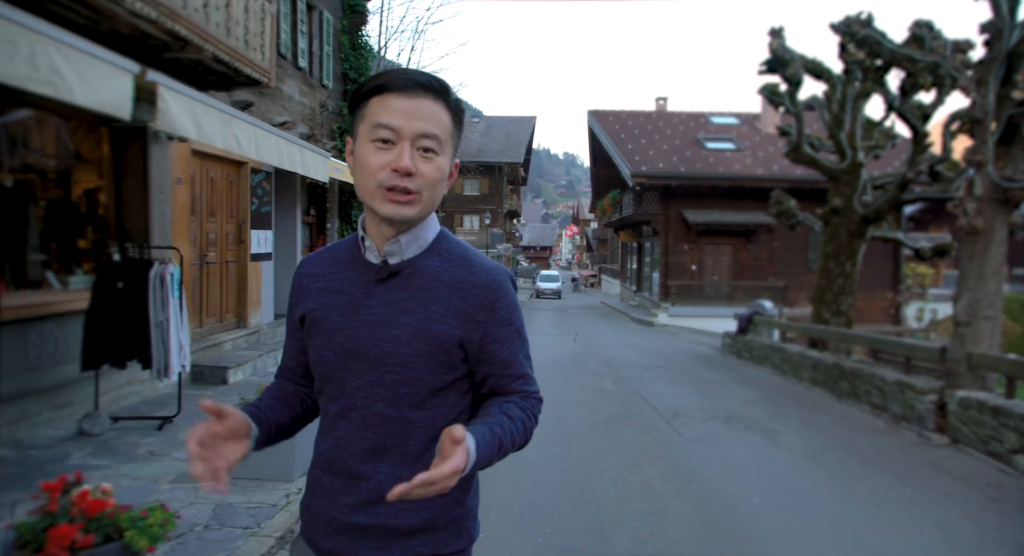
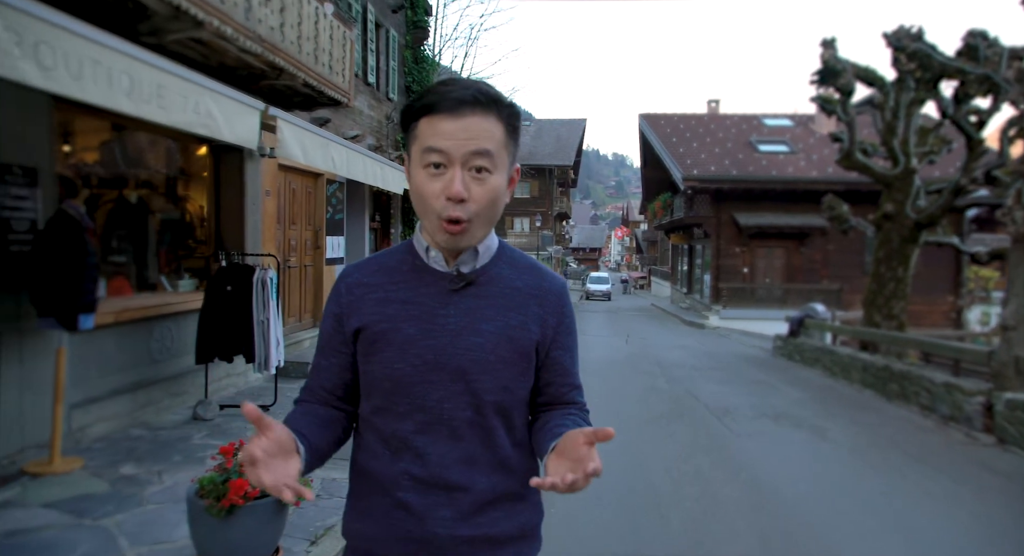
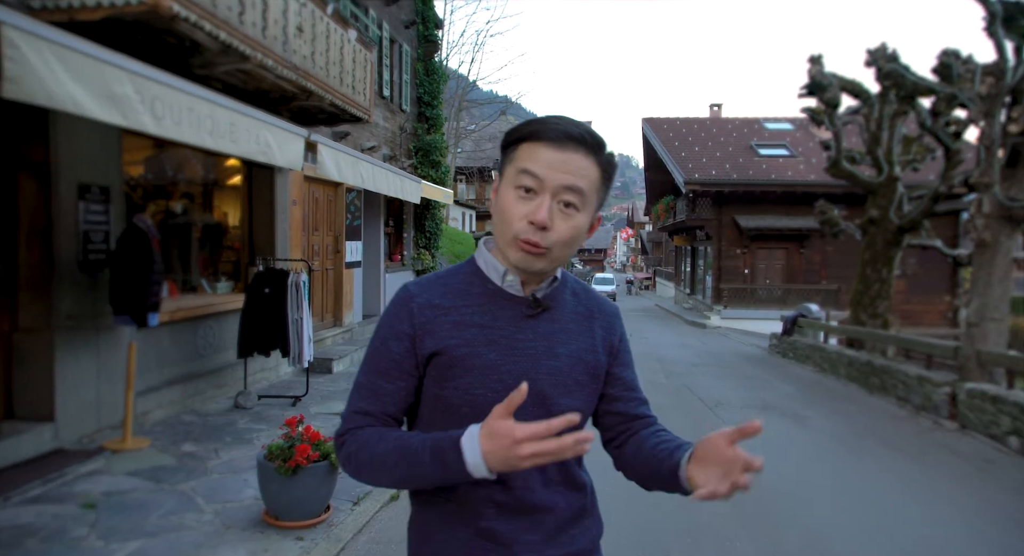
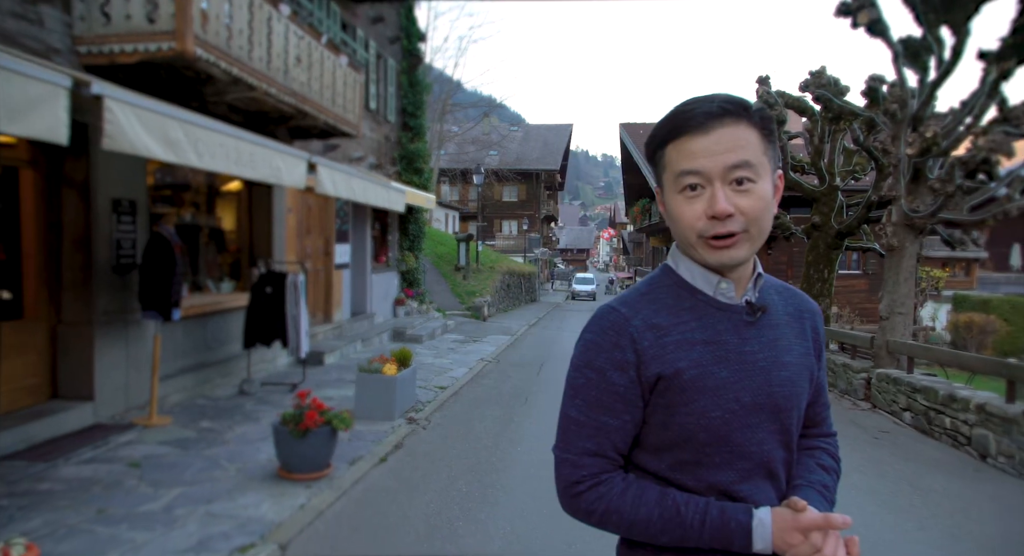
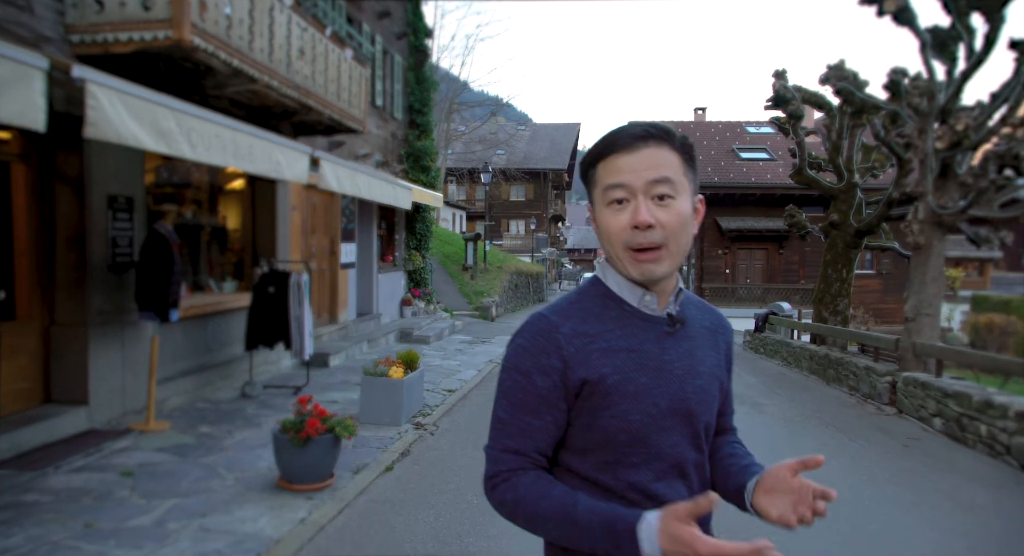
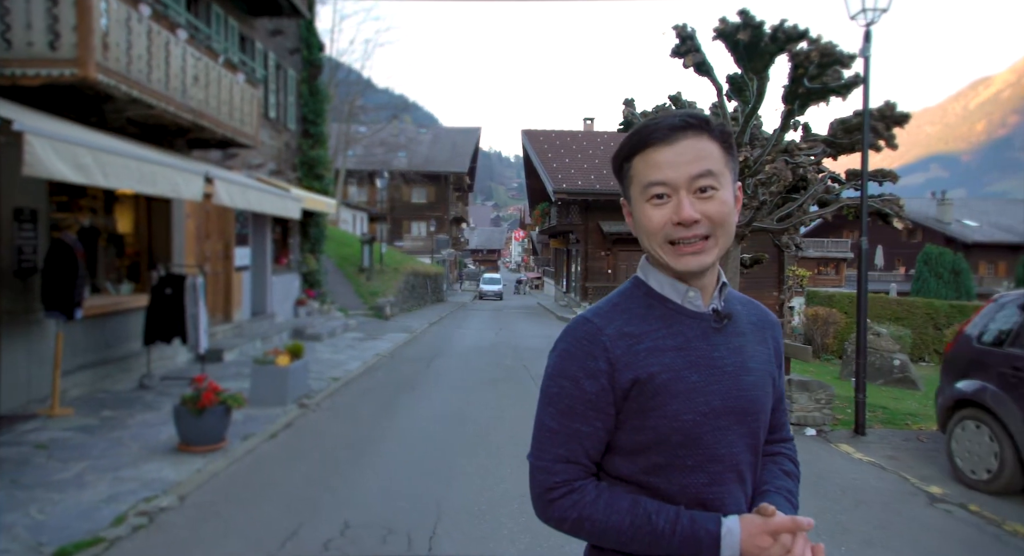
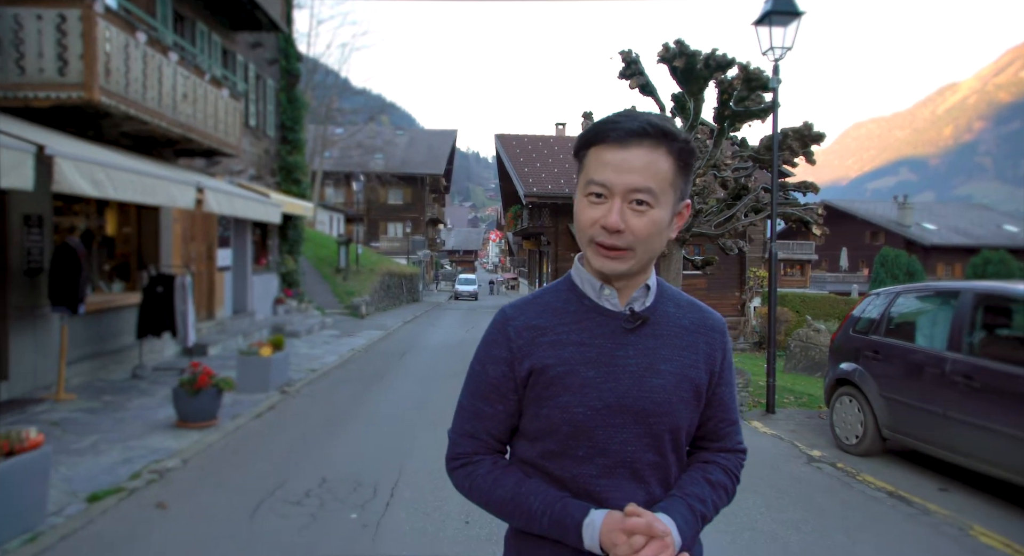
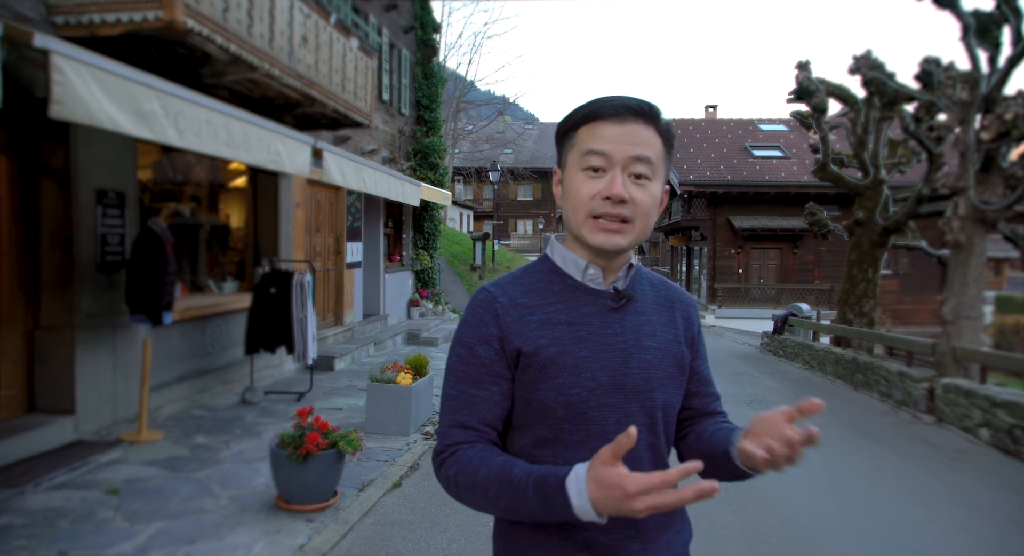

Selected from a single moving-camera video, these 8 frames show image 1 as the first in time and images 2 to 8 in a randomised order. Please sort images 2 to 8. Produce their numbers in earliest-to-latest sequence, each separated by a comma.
2, 3, 8, 5, 4, 6, 7
